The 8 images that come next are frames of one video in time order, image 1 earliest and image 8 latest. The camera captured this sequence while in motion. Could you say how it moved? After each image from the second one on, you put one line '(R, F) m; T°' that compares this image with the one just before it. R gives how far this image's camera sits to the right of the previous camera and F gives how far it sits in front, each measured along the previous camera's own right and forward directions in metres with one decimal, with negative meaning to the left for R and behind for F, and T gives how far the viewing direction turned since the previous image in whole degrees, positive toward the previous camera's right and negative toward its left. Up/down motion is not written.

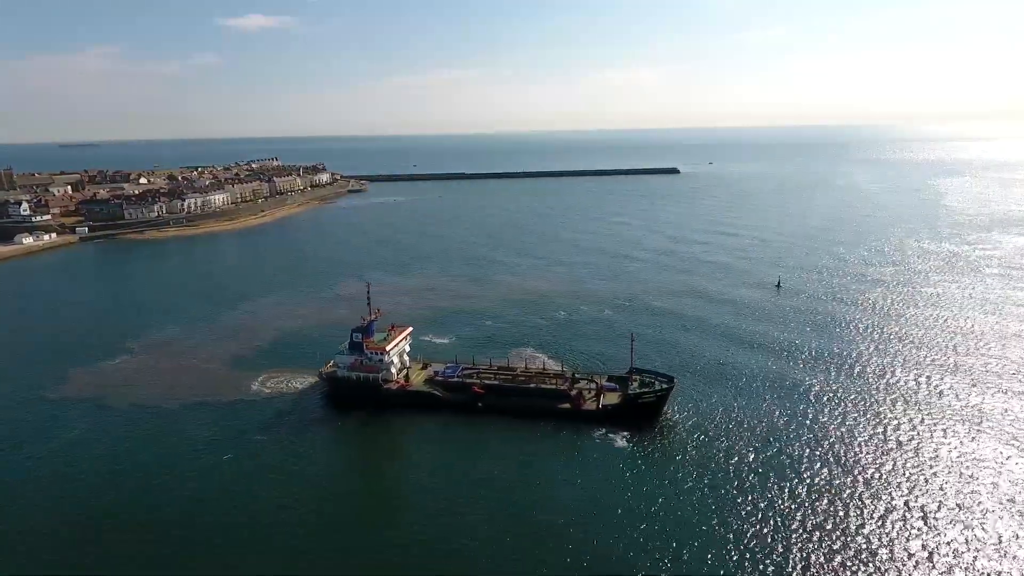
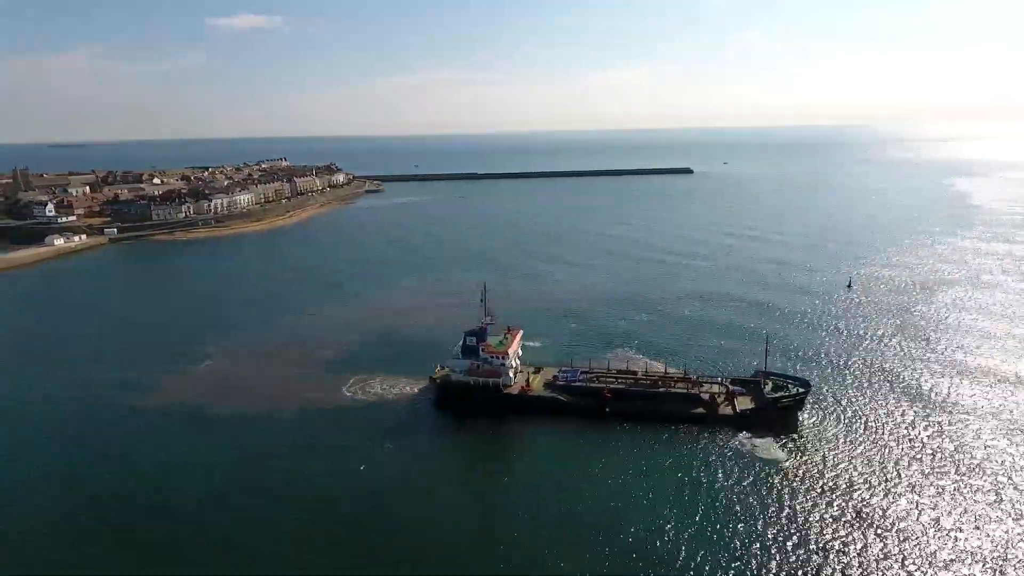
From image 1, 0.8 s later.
(-5.8, +1.0) m; +1°
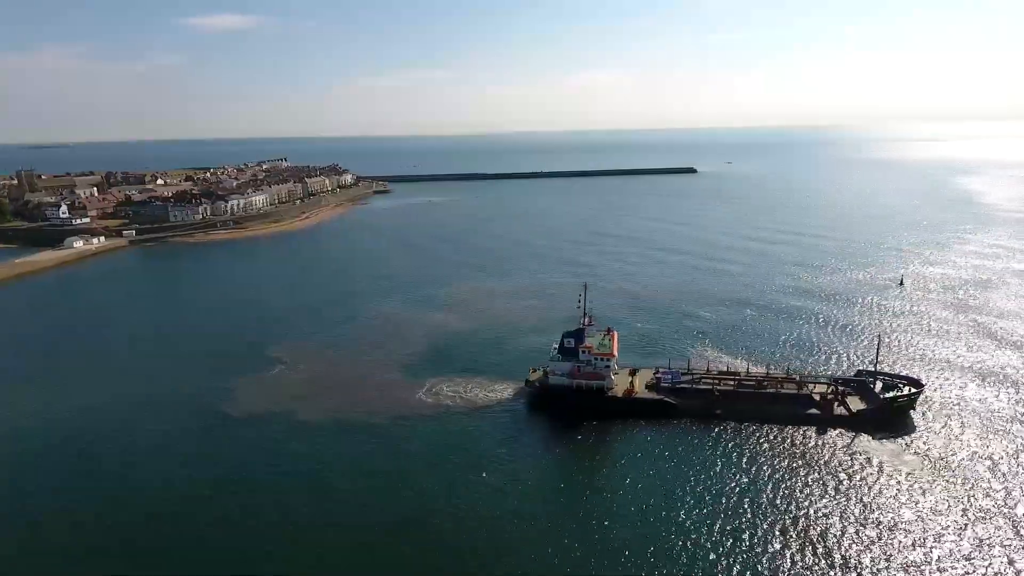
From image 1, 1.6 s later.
(-5.0, +0.7) m; +1°
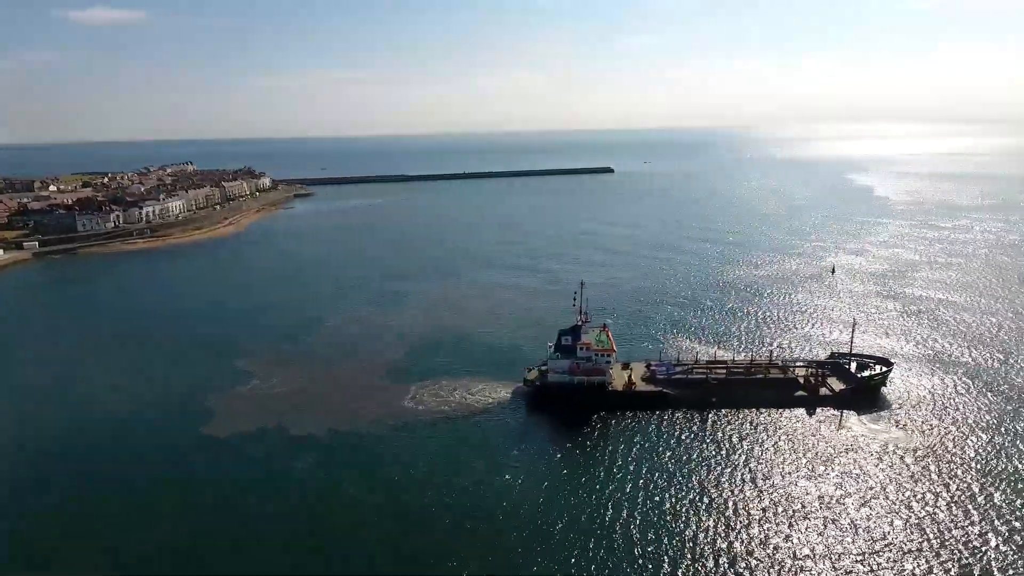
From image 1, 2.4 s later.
(-3.7, +0.4) m; +8°
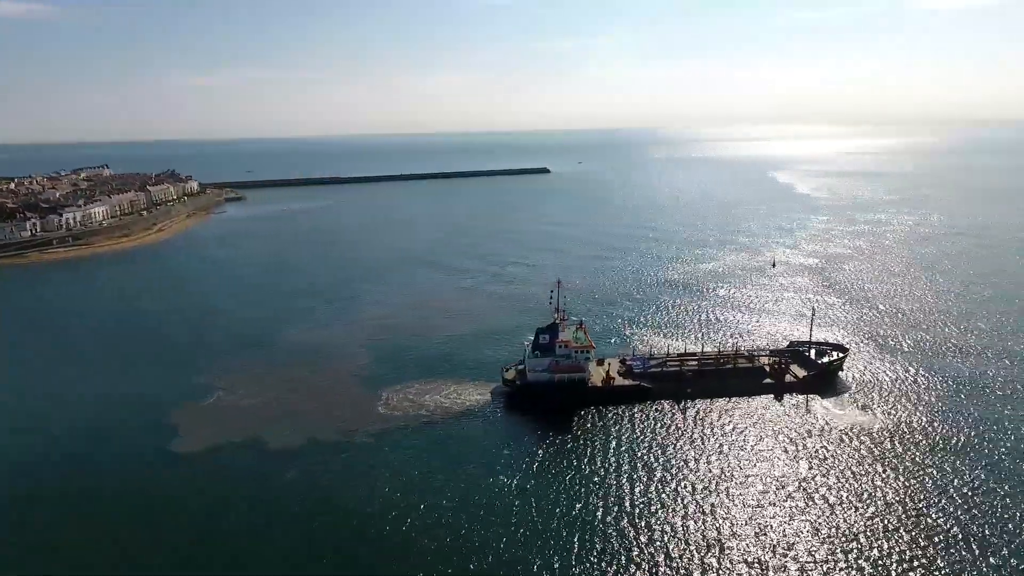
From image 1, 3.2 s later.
(-2.0, 0.0) m; +6°
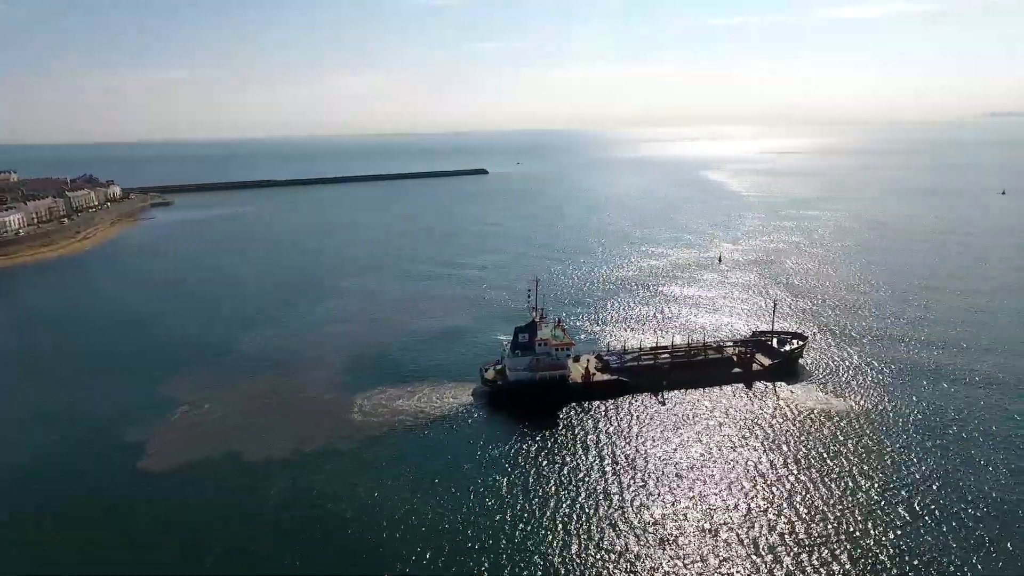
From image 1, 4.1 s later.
(-2.0, 0.0) m; +6°
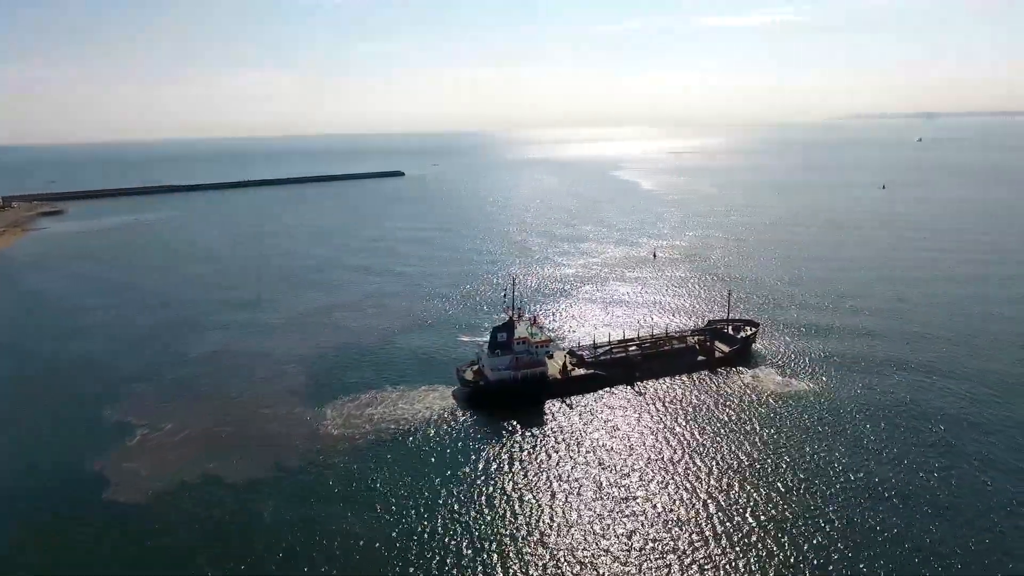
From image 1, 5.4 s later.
(-3.0, 0.0) m; +8°
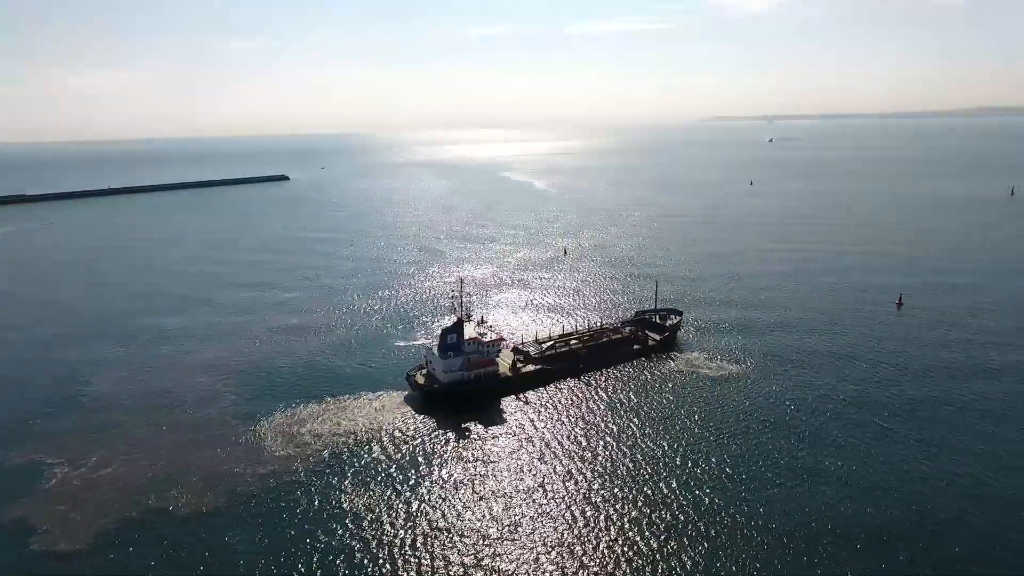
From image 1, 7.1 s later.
(-2.8, -0.1) m; +10°
